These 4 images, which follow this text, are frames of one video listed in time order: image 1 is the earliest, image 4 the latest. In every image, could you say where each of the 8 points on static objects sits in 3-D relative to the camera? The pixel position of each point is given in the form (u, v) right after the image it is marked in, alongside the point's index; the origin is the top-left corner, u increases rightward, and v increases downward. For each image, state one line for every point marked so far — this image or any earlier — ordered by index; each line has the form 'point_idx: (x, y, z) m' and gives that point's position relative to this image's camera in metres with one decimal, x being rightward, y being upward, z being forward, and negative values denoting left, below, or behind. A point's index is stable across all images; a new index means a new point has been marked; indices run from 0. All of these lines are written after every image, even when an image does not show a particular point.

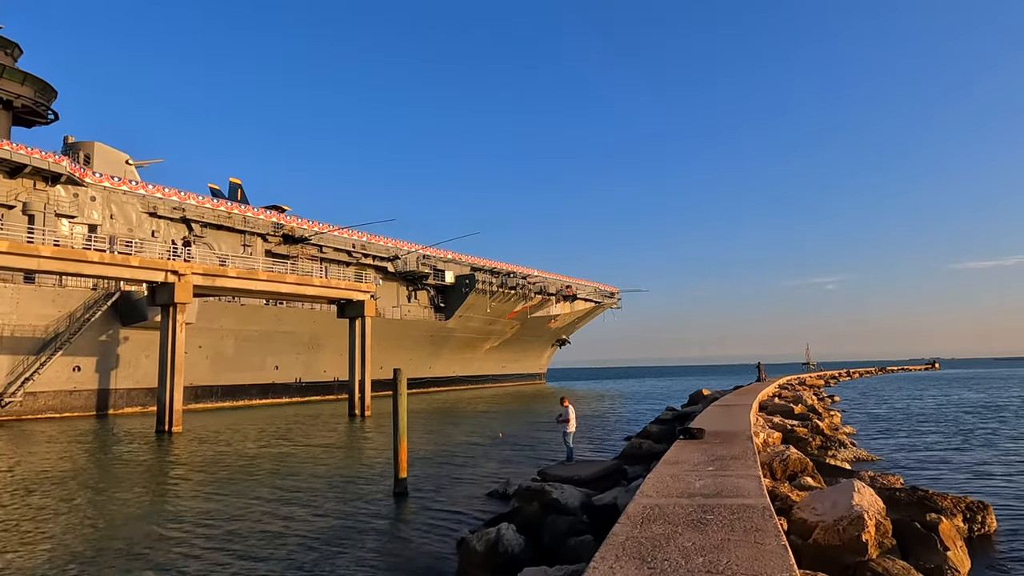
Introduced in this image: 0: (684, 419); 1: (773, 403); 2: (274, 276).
0: (+3.6, -2.9, +13.4) m
1: (+5.8, -2.6, +14.0) m
2: (-6.4, +0.4, +16.8) m
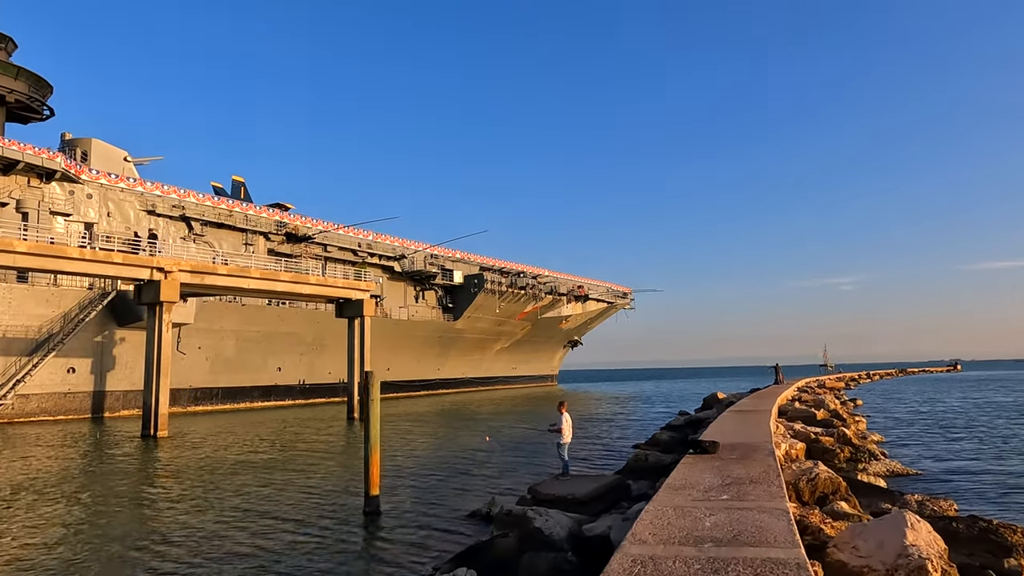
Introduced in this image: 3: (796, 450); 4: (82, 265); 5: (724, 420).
0: (+3.7, -2.8, +12.6) m
1: (+5.9, -2.5, +13.0) m
2: (-6.3, +0.4, +16.1) m
3: (+3.4, -1.9, +7.4) m
4: (-9.1, +0.5, +13.3) m
5: (+3.0, -1.9, +9.0) m
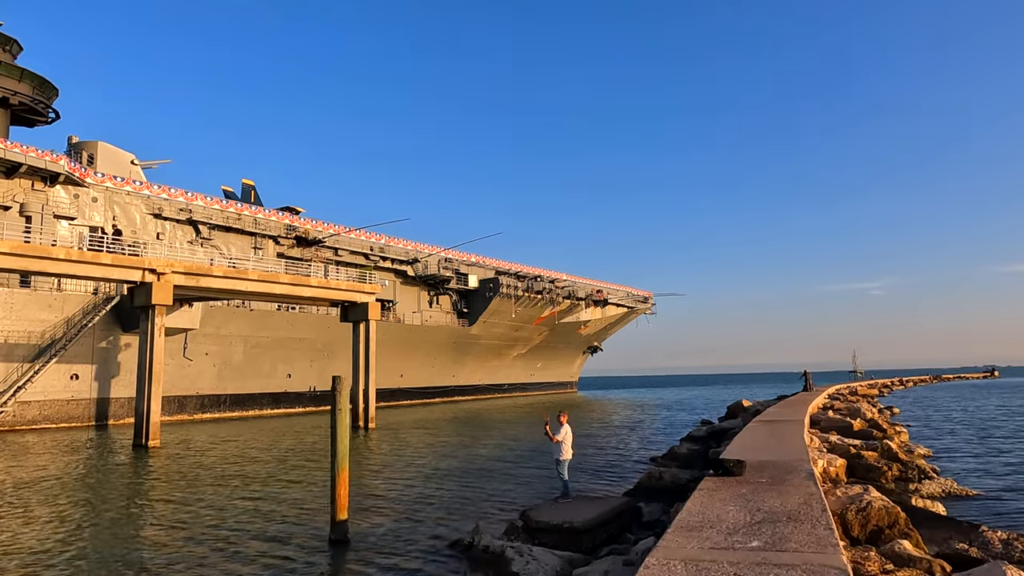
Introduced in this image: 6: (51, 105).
0: (+3.8, -2.8, +11.6) m
1: (+6.0, -2.5, +12.0) m
2: (-6.1, +0.3, +15.5) m
3: (+3.3, -1.8, +6.4) m
4: (-9.0, +0.4, +12.7) m
5: (+3.1, -1.9, +8.0) m
6: (-14.6, +5.8, +20.0) m
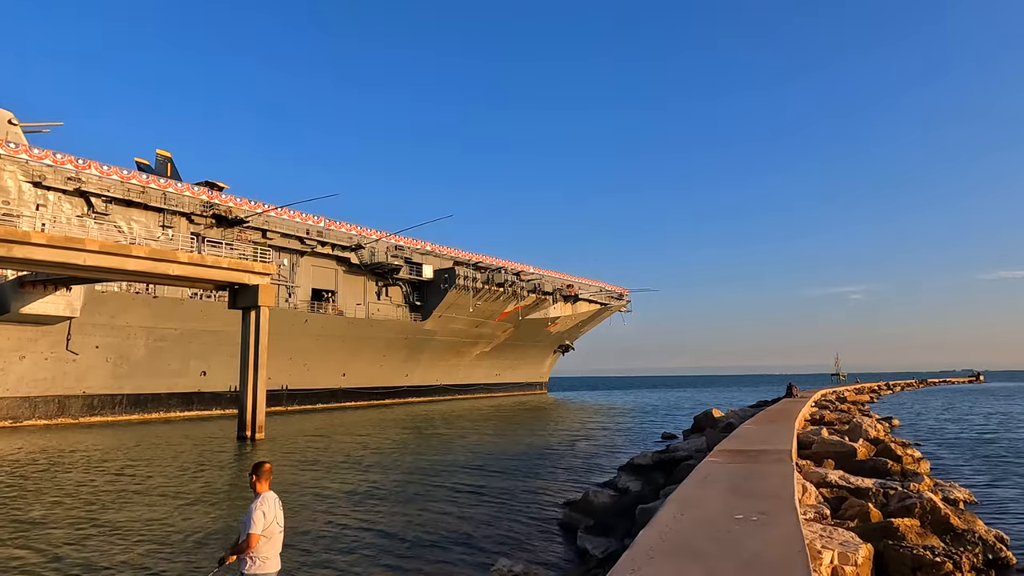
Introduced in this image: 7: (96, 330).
0: (+2.3, -2.4, +8.6) m
1: (+4.5, -2.1, +9.1) m
2: (-7.7, +0.8, +12.4) m
3: (+1.9, -1.5, +3.5) m
4: (-10.5, +1.0, +9.5) m
5: (+1.6, -1.5, +5.1) m
6: (-16.3, +6.4, +16.6) m
7: (-12.8, -1.3, +19.3) m
